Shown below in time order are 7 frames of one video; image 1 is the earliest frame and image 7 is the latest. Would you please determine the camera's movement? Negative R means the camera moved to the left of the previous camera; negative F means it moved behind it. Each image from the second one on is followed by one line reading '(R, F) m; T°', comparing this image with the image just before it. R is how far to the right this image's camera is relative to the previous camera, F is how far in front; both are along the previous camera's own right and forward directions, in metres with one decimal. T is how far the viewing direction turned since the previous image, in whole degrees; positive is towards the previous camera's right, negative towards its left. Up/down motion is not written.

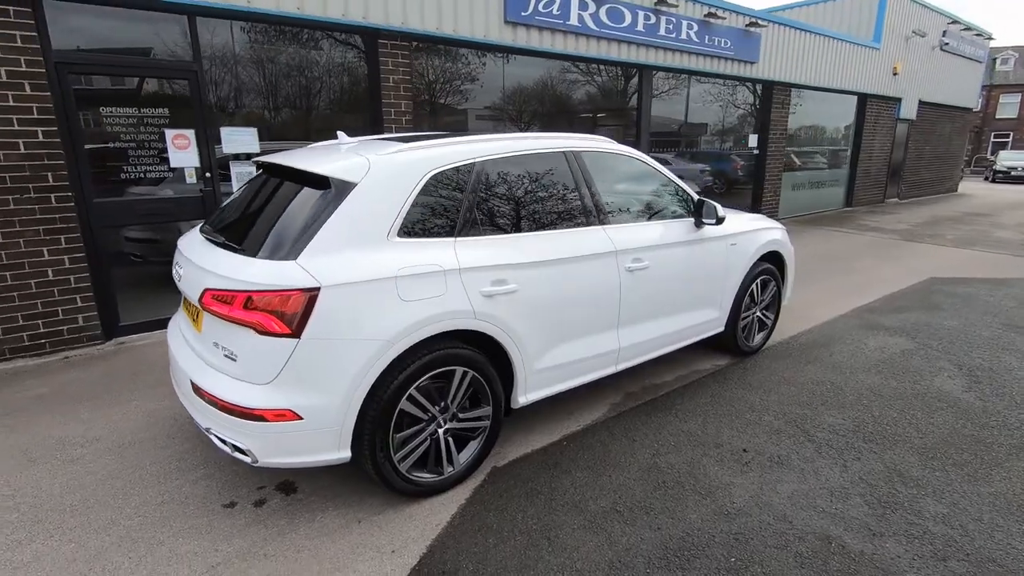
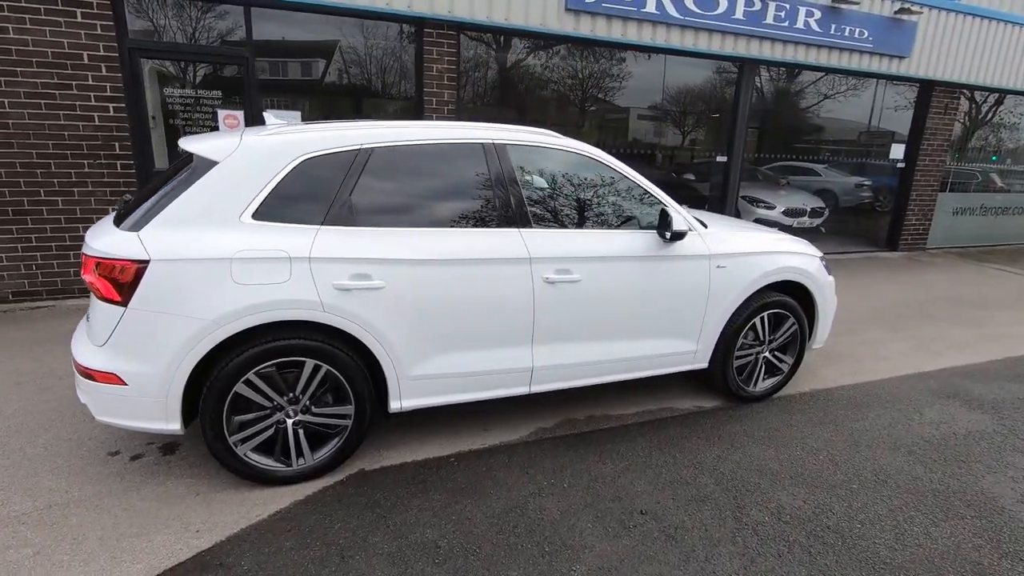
(+1.4, +0.5) m; -15°
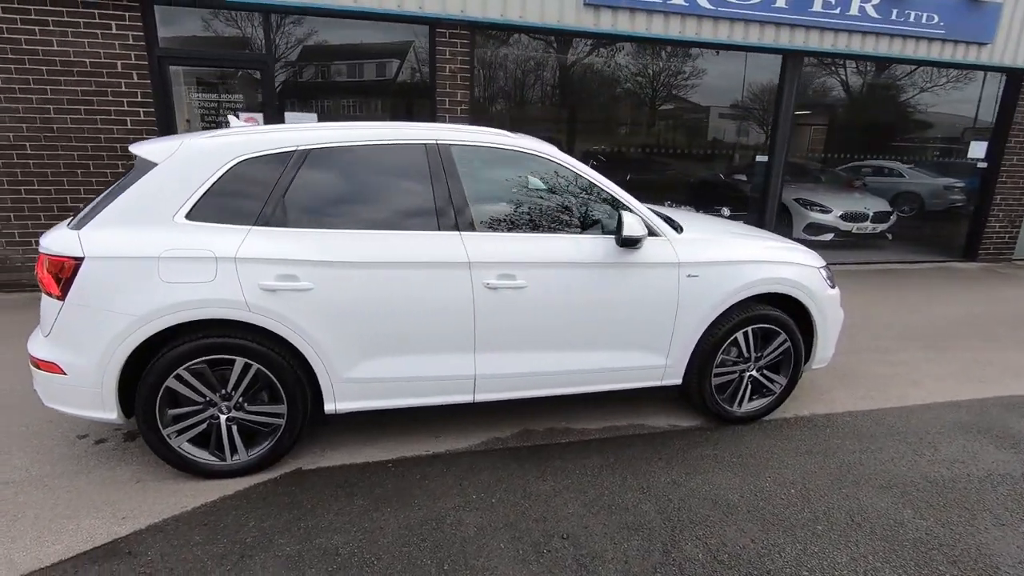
(+0.7, +0.2) m; -7°
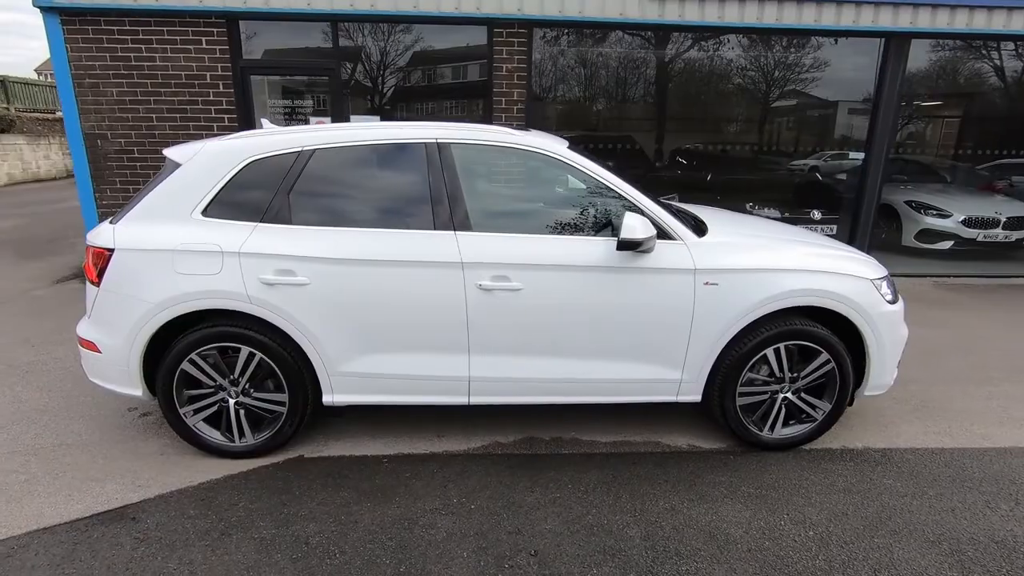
(+0.6, +0.1) m; -11°
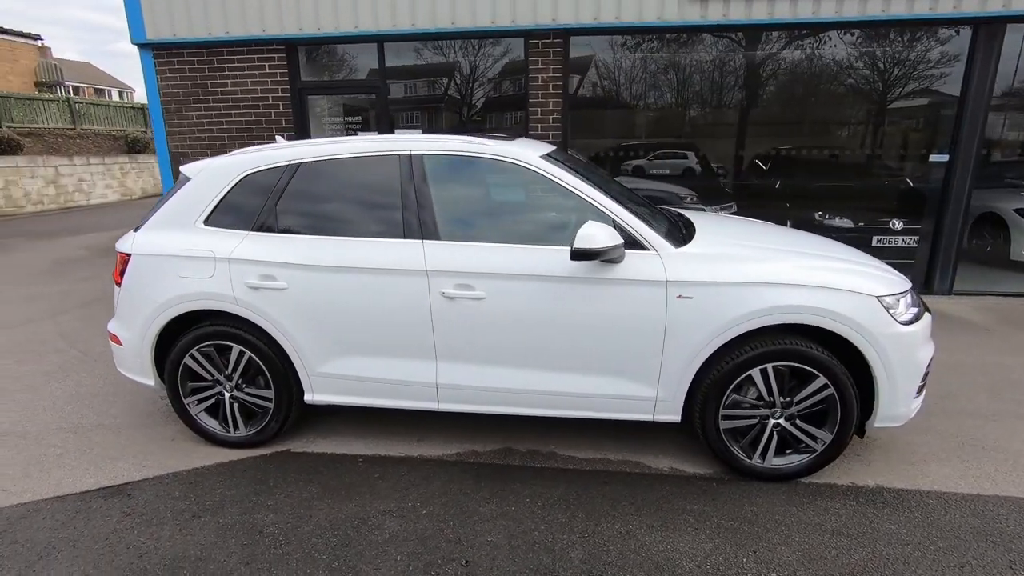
(+0.7, +0.1) m; -10°
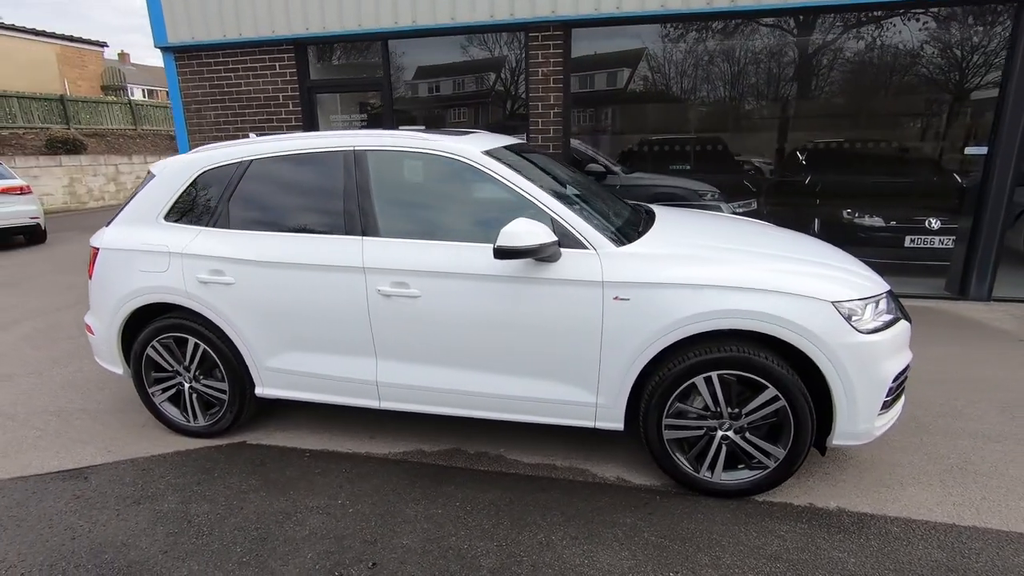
(+0.6, +0.1) m; -5°
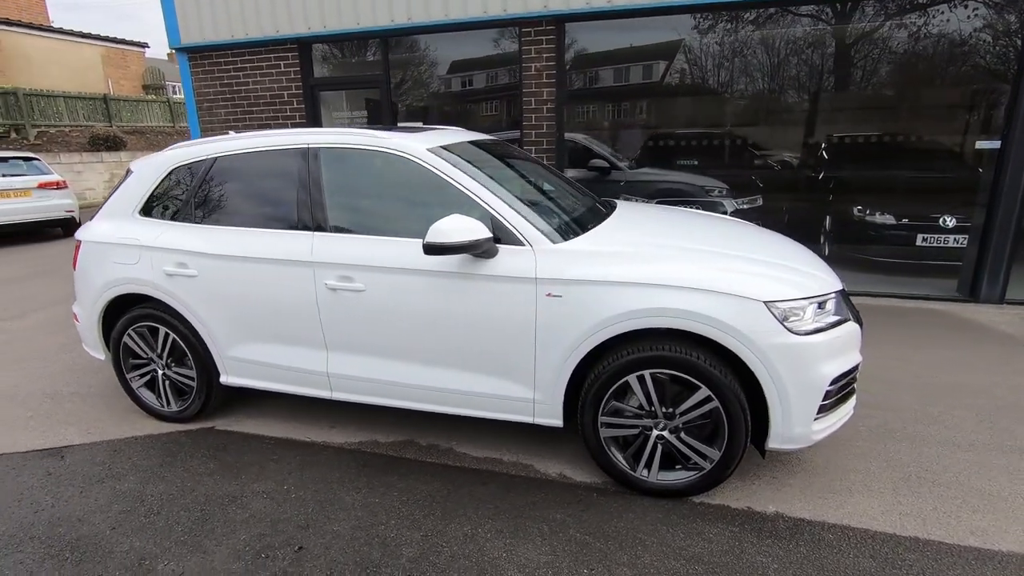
(+0.5, 0.0) m; -4°
